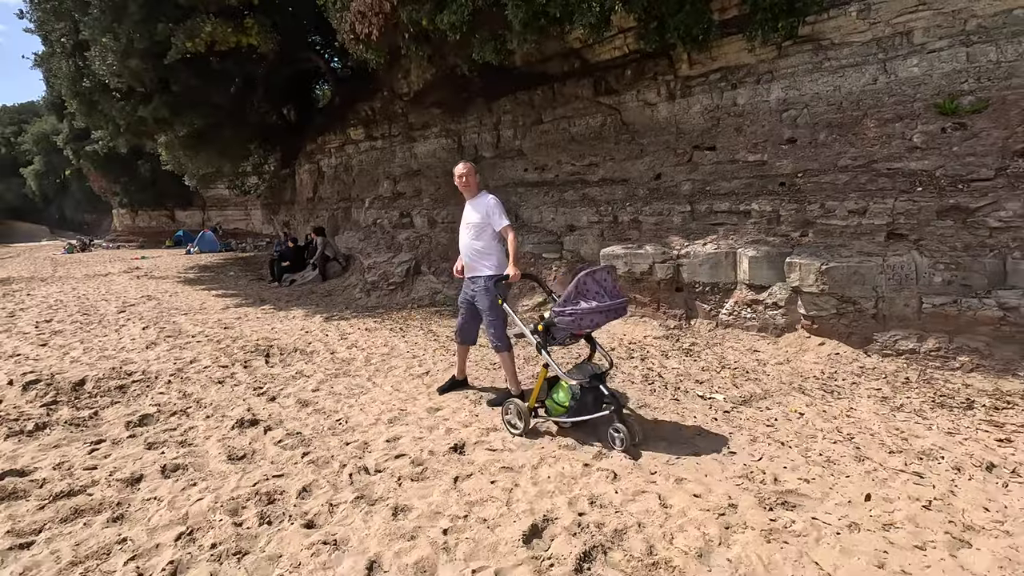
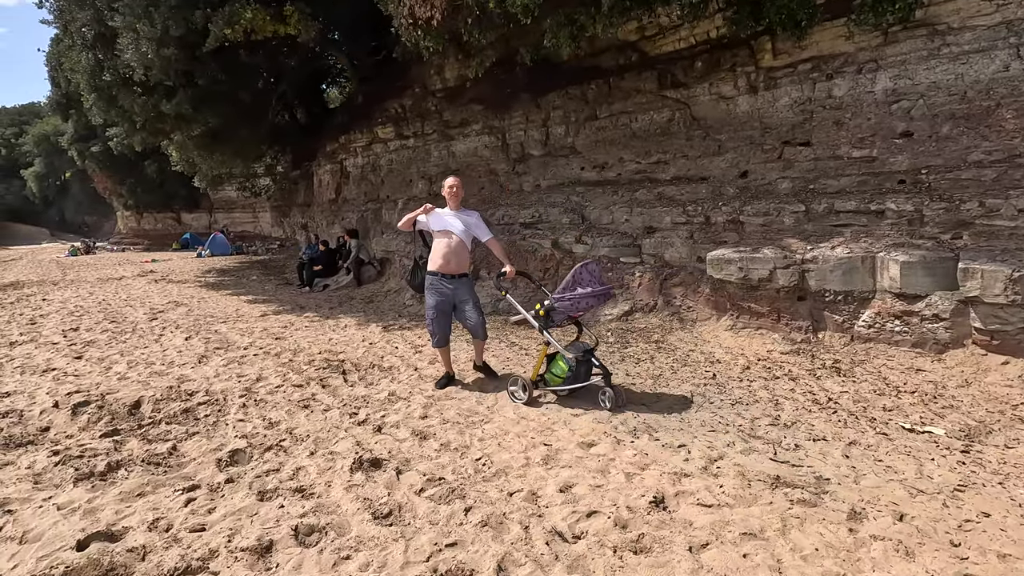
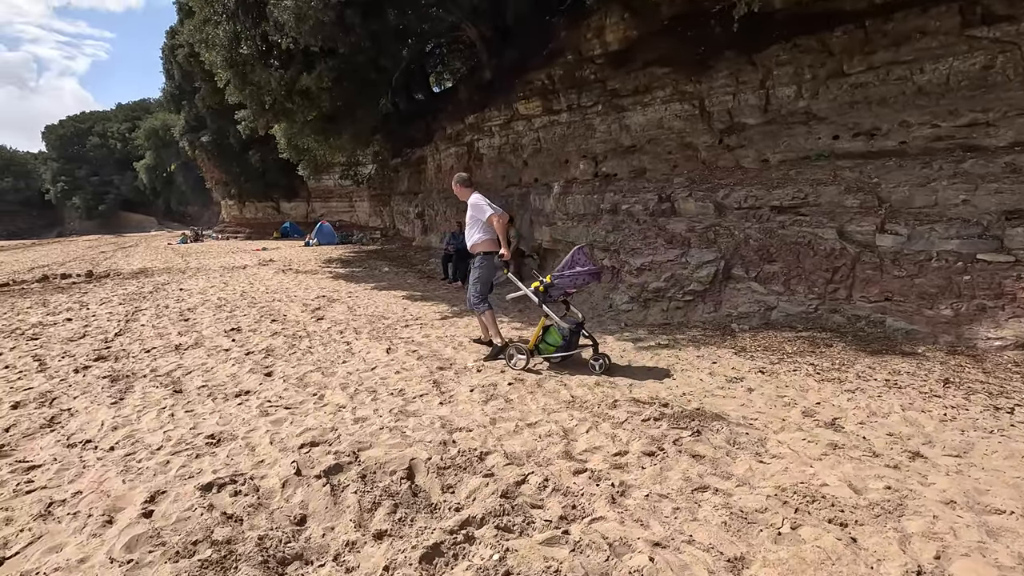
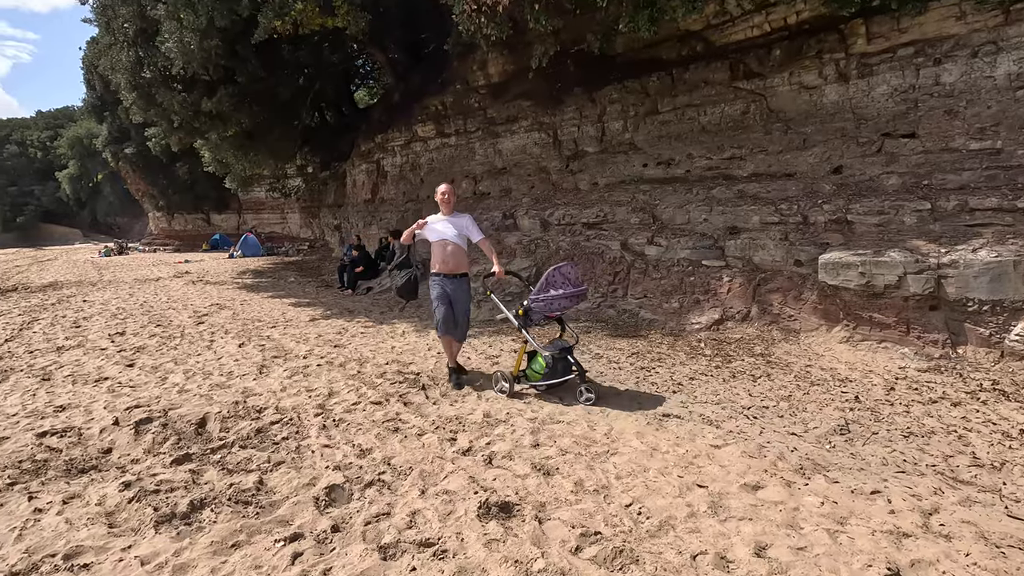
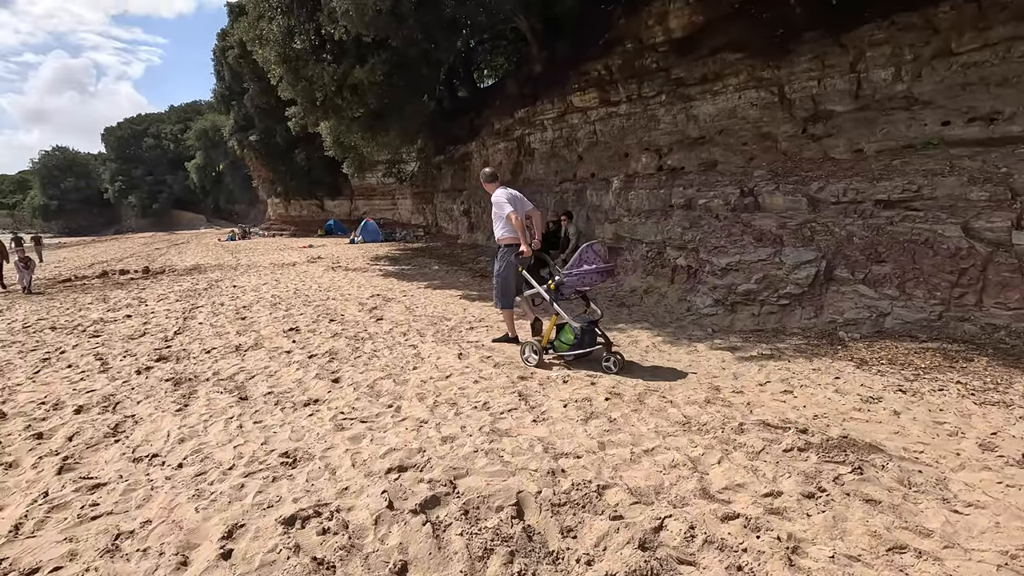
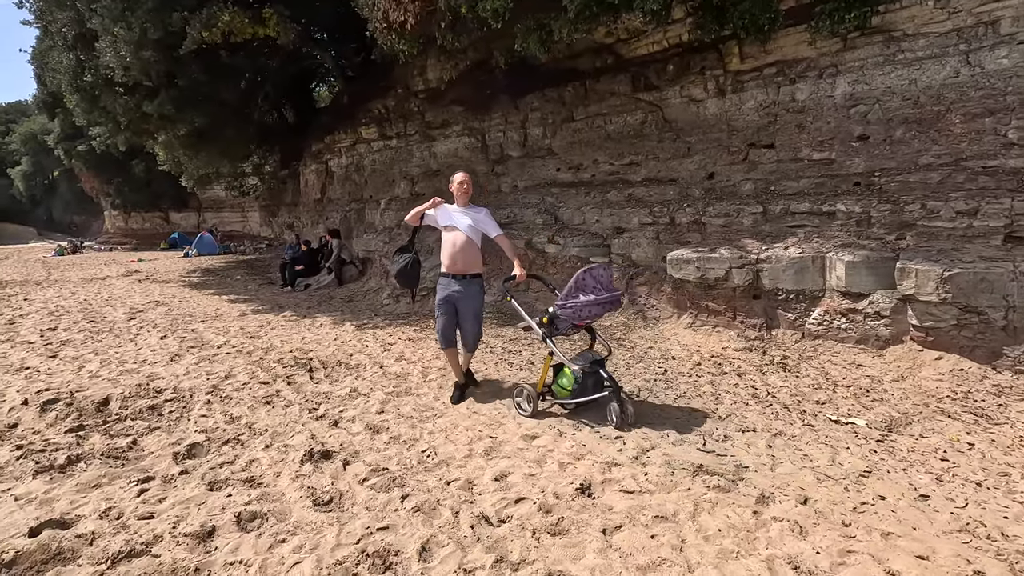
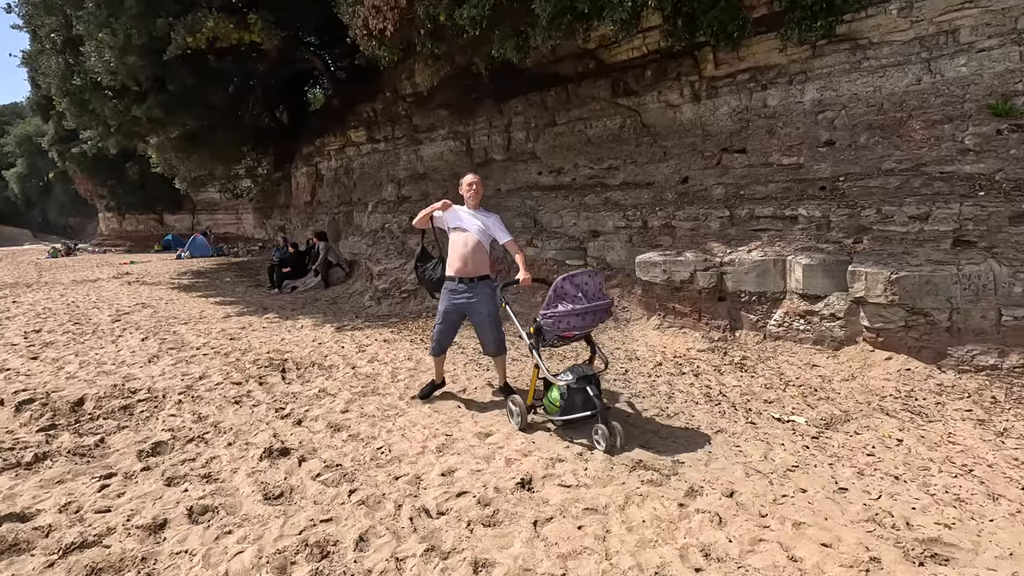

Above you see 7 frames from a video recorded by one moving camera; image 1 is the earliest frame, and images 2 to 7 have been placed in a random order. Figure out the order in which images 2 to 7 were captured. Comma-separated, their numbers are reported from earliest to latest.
7, 6, 2, 4, 3, 5
